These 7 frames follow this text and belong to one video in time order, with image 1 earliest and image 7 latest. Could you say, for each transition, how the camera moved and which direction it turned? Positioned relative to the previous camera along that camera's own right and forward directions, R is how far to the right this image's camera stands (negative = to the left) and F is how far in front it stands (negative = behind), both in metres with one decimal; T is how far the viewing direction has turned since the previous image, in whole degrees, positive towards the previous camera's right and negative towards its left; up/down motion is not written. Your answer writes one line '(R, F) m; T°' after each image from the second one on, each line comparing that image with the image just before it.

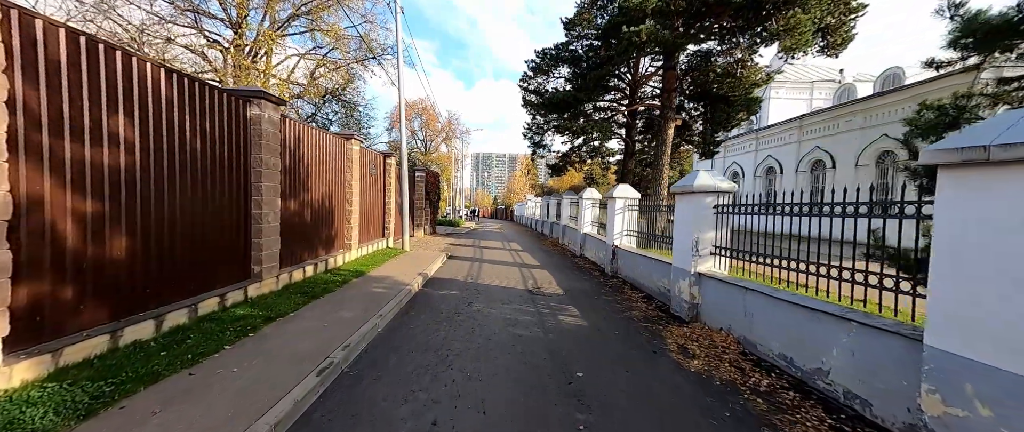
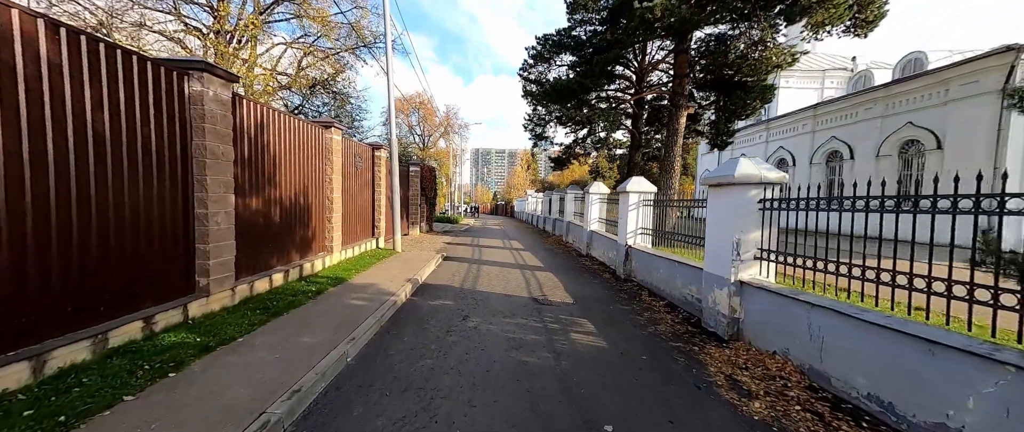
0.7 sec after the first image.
(0.0, +0.9) m; 0°
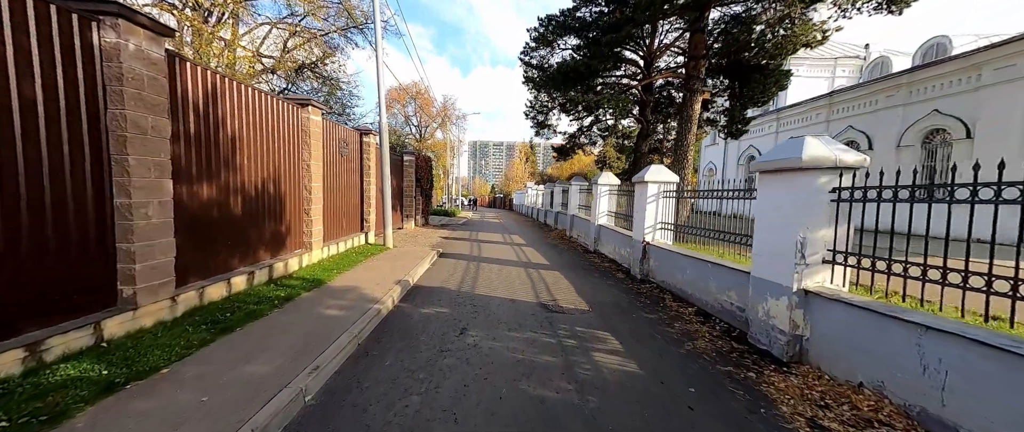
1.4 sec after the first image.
(-0.1, +0.8) m; 0°
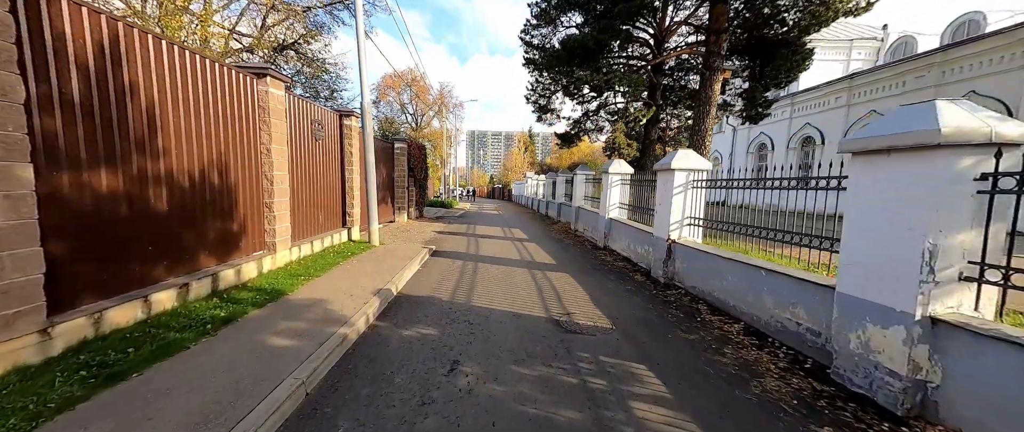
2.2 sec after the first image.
(-0.1, +1.0) m; 0°
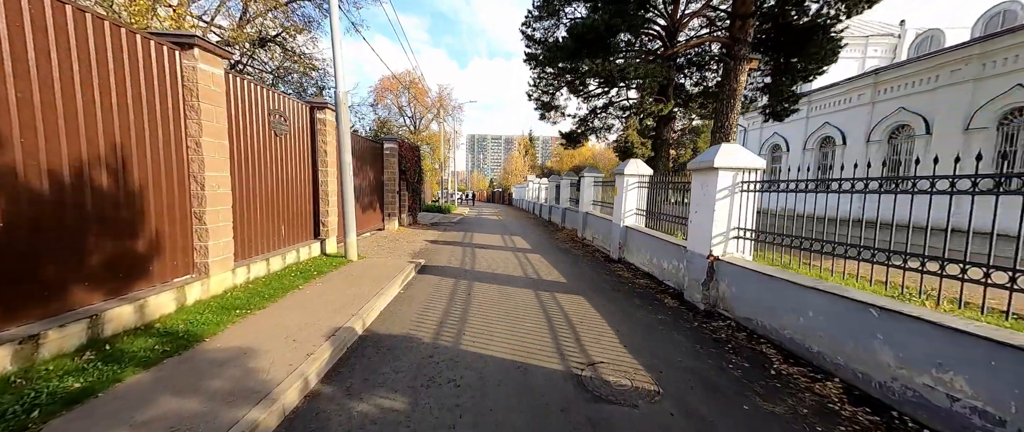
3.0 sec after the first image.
(0.0, +1.2) m; 0°
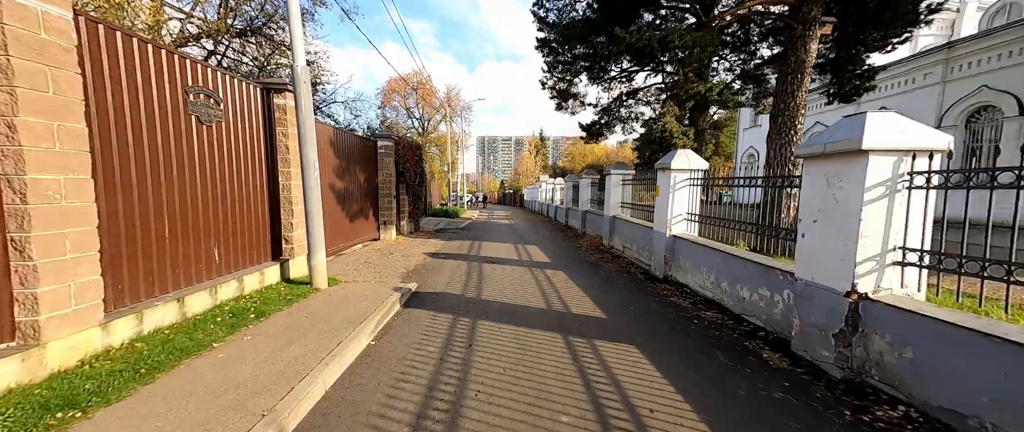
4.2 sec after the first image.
(-0.1, +1.6) m; -2°
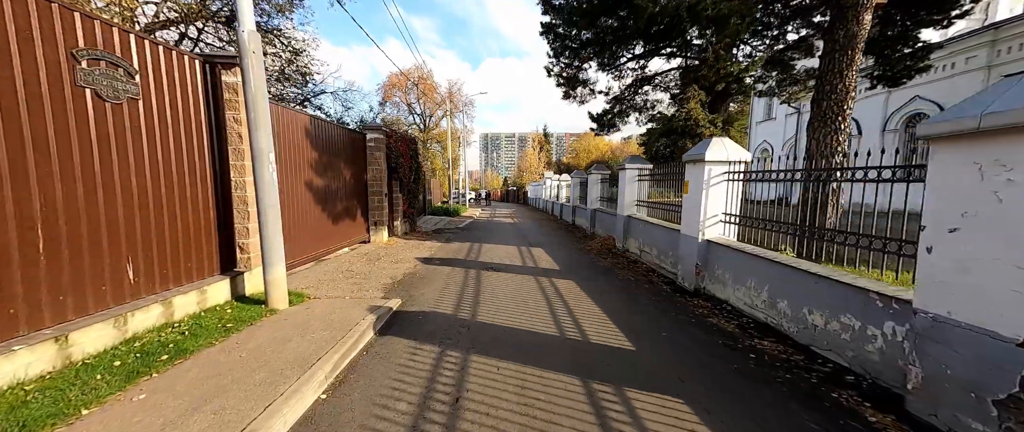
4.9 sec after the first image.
(0.0, +1.0) m; -1°
